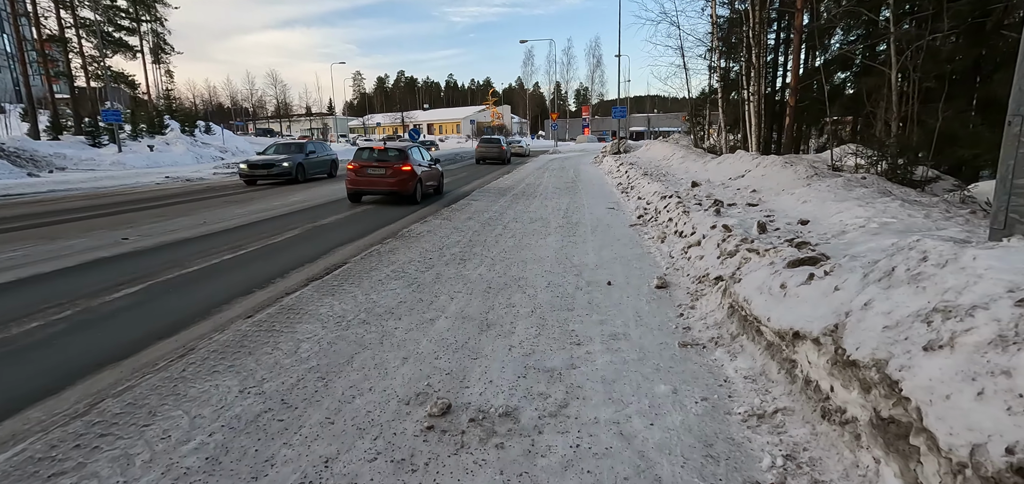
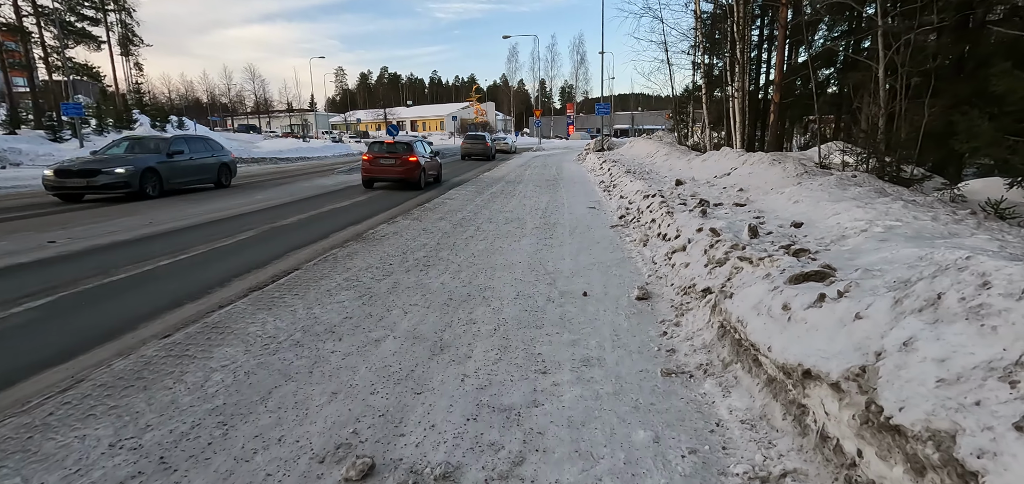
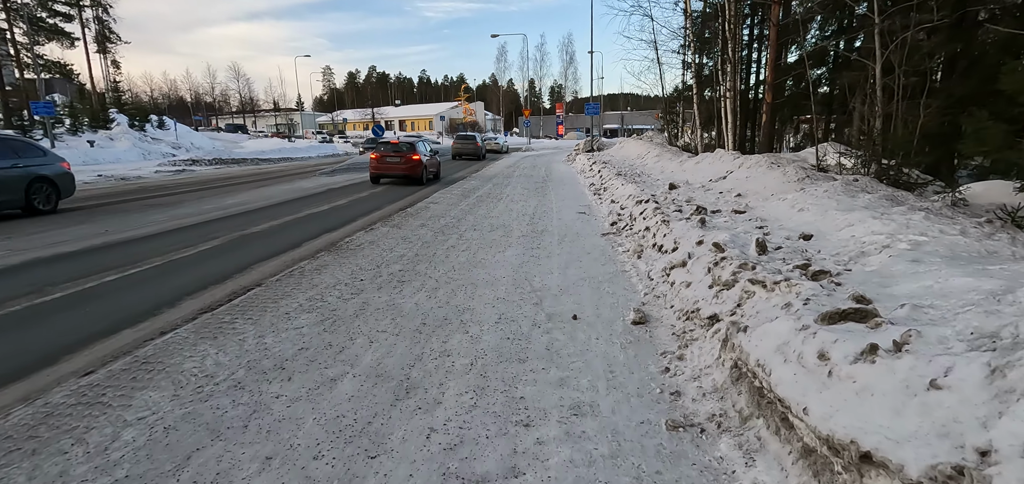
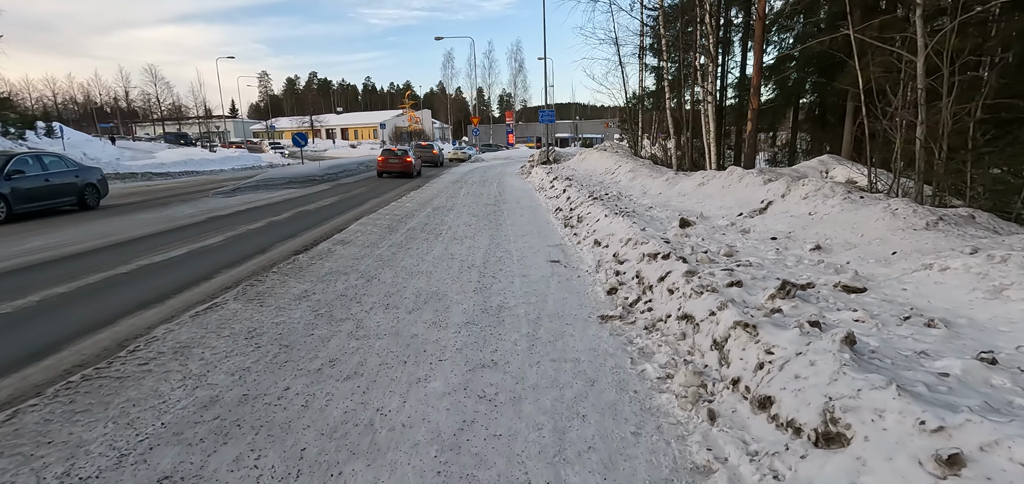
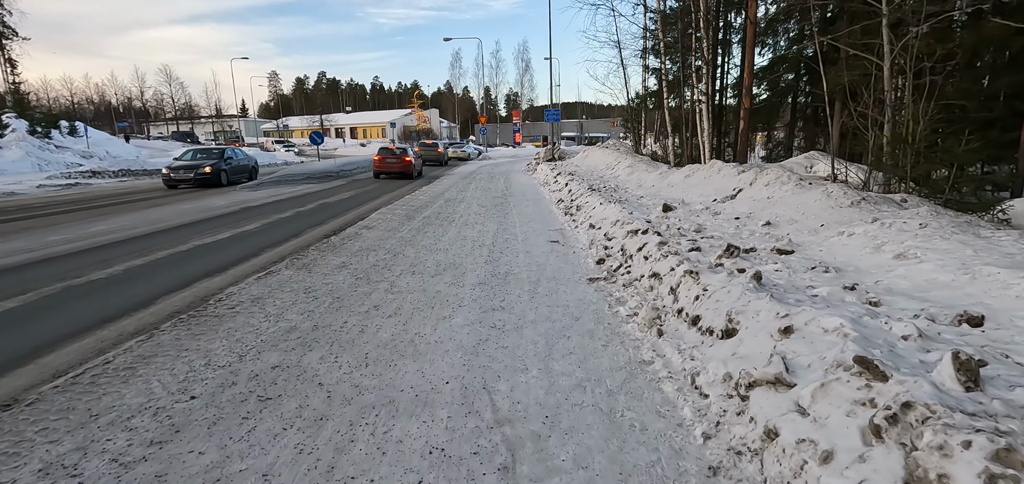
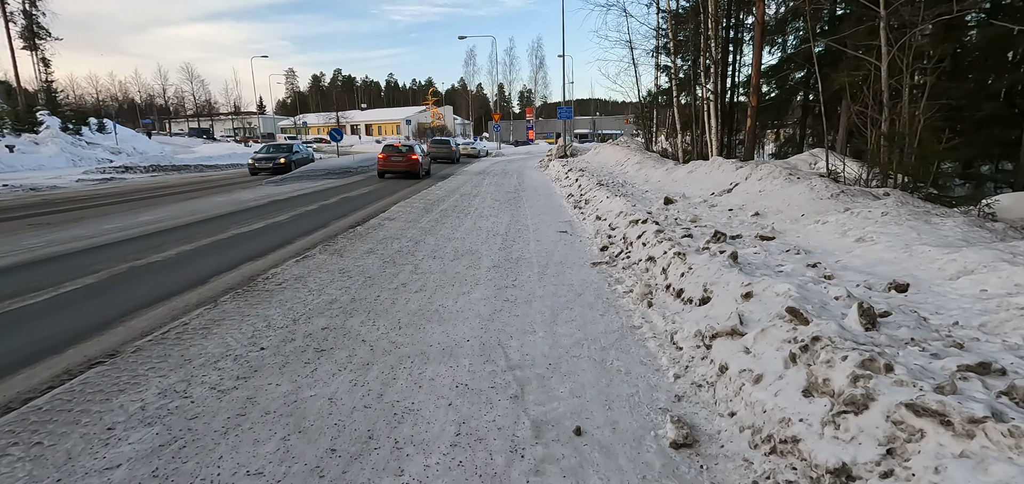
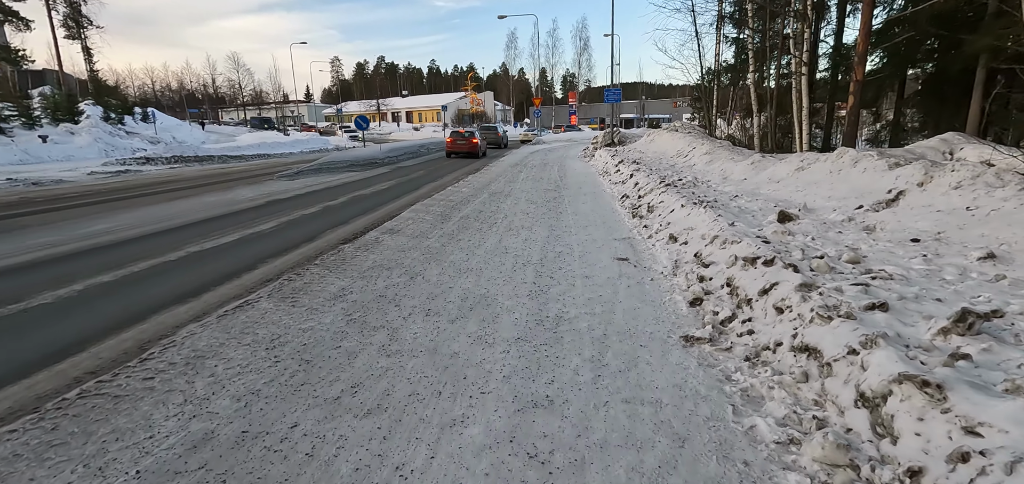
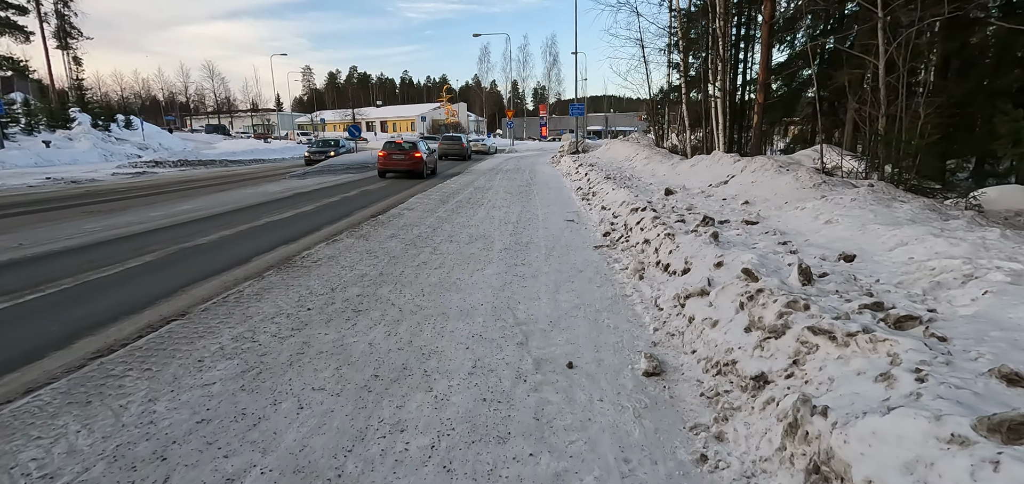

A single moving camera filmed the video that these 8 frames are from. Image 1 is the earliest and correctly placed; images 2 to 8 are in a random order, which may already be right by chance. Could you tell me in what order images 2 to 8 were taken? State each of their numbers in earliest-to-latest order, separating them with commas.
2, 3, 8, 6, 5, 4, 7
